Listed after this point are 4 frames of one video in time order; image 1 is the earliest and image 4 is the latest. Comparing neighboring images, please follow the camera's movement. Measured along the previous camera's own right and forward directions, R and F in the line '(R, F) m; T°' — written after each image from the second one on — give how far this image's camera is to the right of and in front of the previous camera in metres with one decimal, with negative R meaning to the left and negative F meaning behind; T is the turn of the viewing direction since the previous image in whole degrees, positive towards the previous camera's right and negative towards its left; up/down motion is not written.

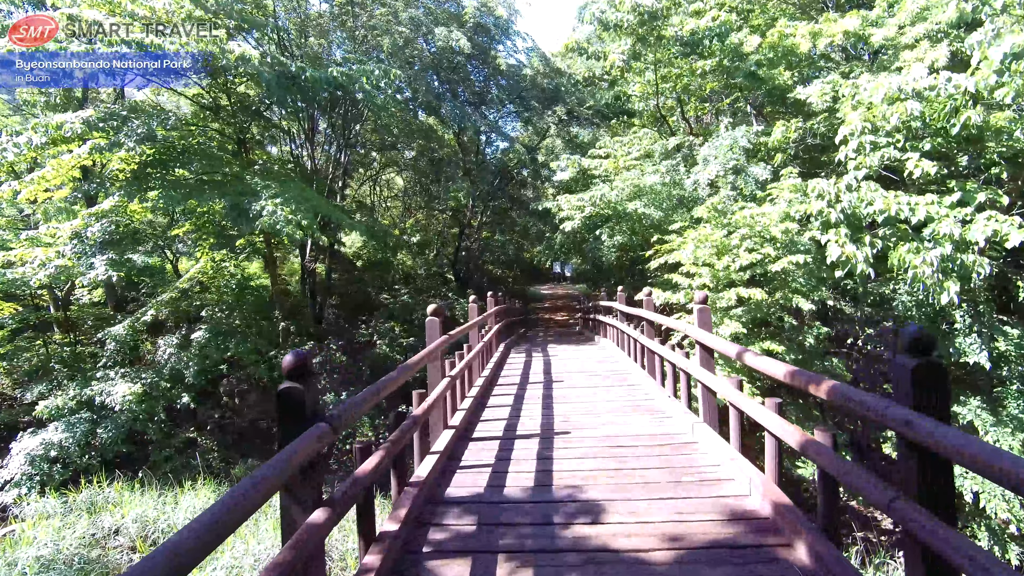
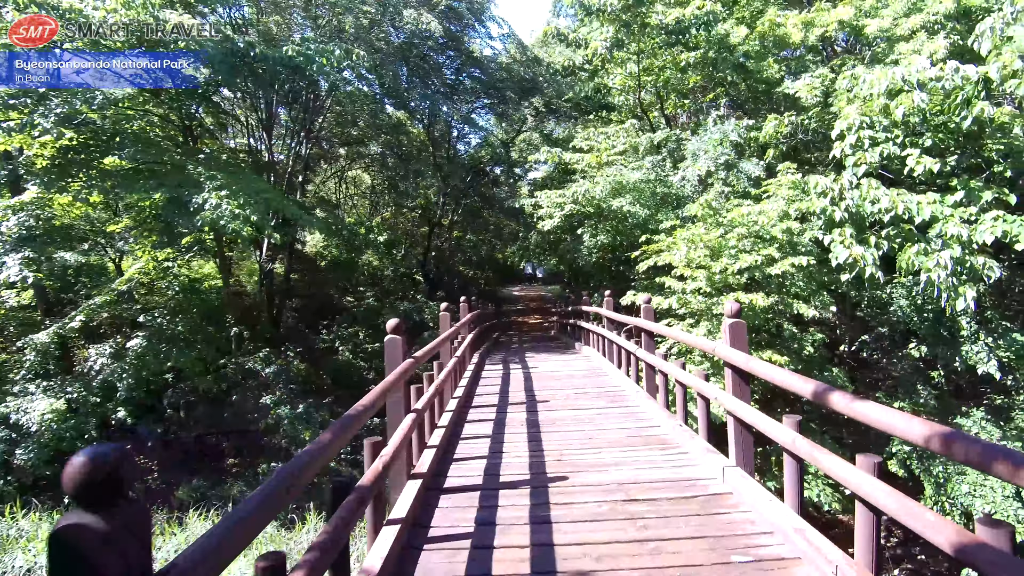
(-0.1, +0.8) m; +3°
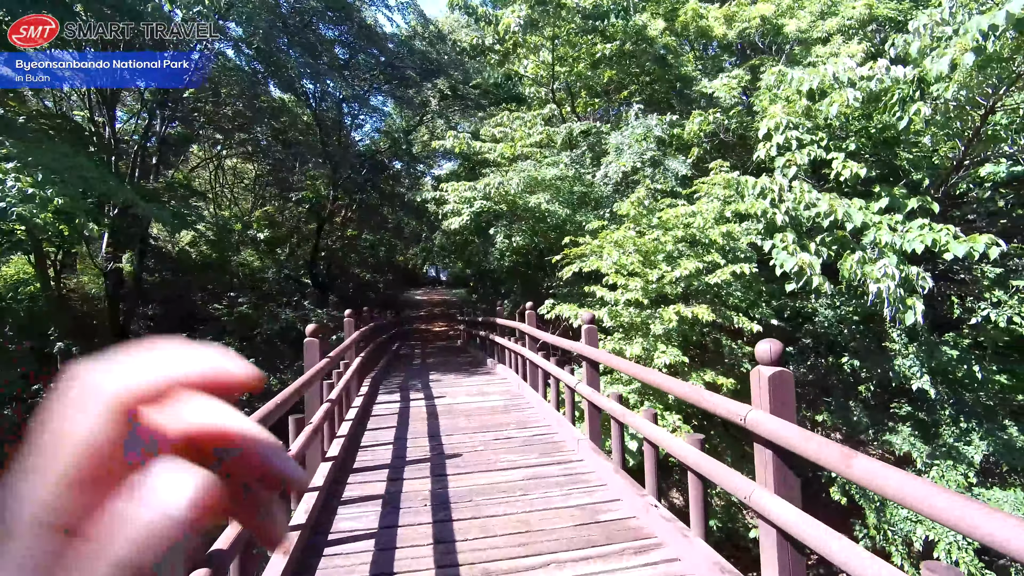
(0.0, +1.2) m; +11°
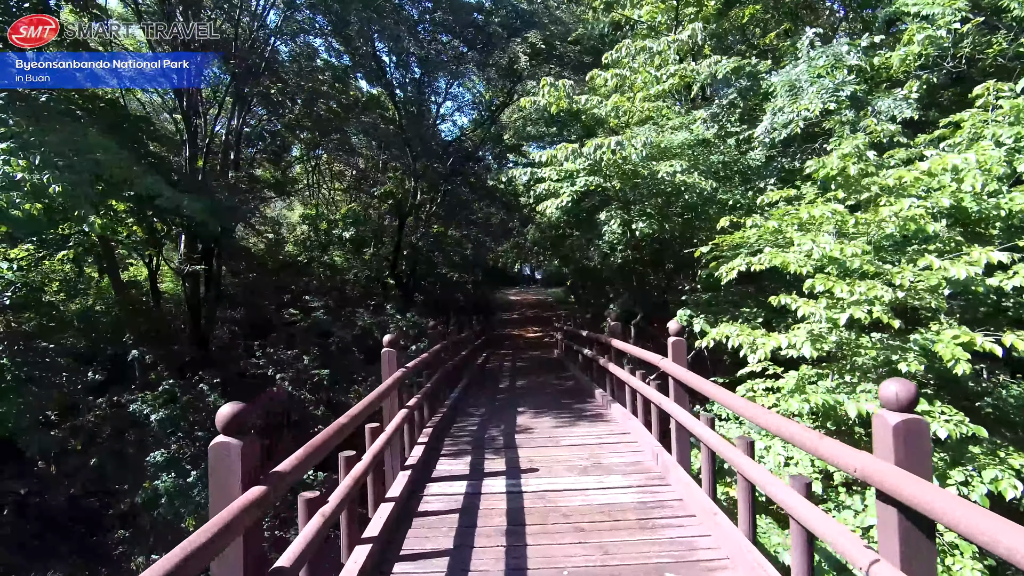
(-0.2, +2.0) m; -10°
